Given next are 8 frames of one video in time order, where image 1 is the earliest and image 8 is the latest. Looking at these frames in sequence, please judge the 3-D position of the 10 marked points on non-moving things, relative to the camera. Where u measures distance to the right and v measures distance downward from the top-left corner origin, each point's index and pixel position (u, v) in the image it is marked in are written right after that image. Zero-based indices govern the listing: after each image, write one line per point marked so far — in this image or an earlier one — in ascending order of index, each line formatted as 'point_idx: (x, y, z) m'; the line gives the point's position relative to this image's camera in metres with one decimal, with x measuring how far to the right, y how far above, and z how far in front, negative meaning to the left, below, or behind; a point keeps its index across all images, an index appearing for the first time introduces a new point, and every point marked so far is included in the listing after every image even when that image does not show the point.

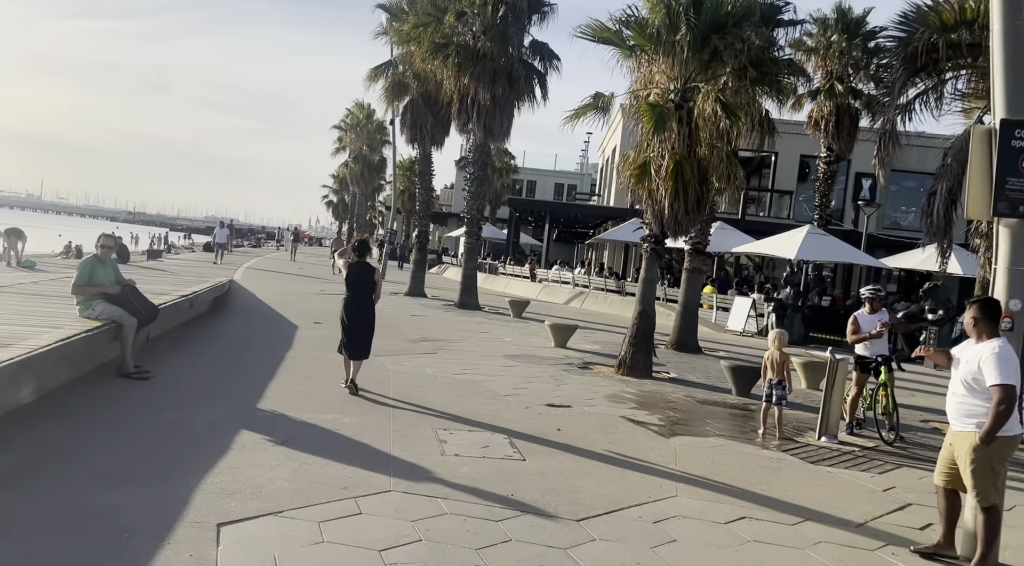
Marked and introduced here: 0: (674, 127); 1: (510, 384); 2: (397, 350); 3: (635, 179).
0: (+2.2, +2.1, +11.3) m
1: (0.0, -1.2, +10.0) m
2: (-1.7, -1.0, +12.0) m
3: (+1.7, +1.5, +11.6) m
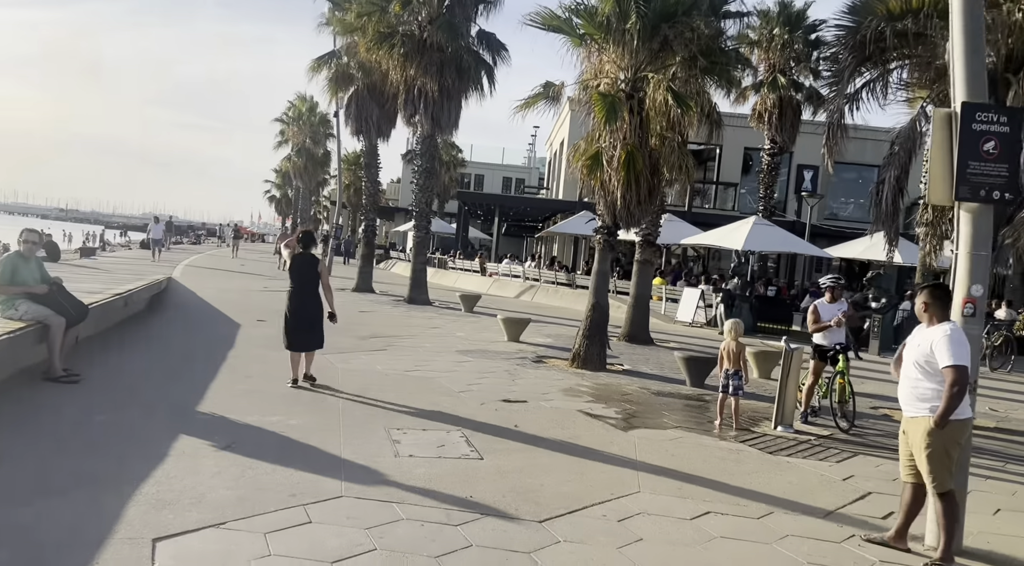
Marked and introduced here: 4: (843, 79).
0: (+1.6, +2.2, +11.2) m
1: (-0.6, -1.2, +9.8) m
2: (-2.4, -0.9, +11.7) m
3: (+1.0, +1.6, +11.5) m
4: (+4.1, +2.5, +10.3) m
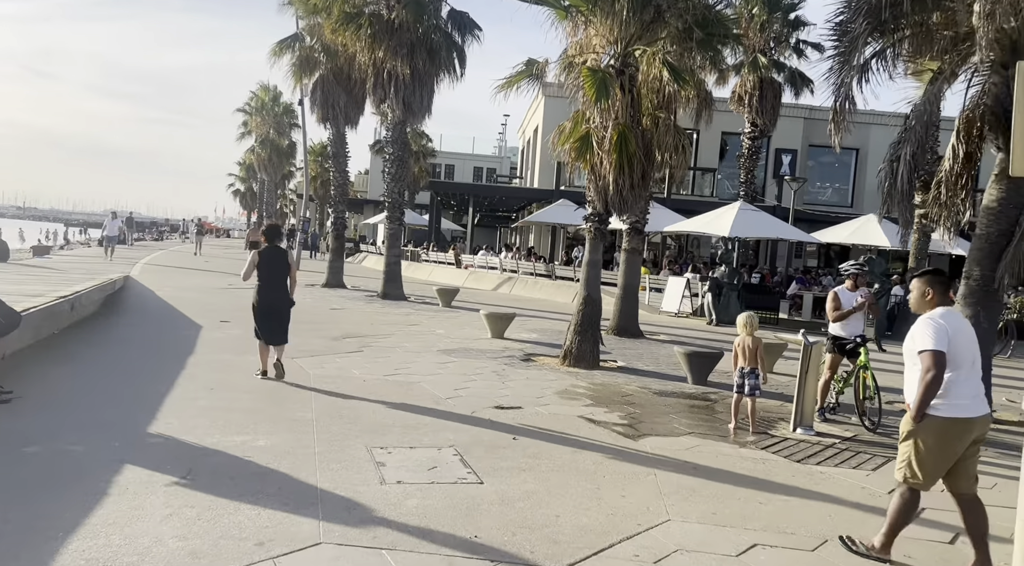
0: (+1.3, +2.3, +10.3) m
1: (-0.7, -1.1, +8.9) m
2: (-2.5, -0.9, +10.8) m
3: (+0.8, +1.7, +10.7) m
4: (+3.9, +2.7, +9.6) m
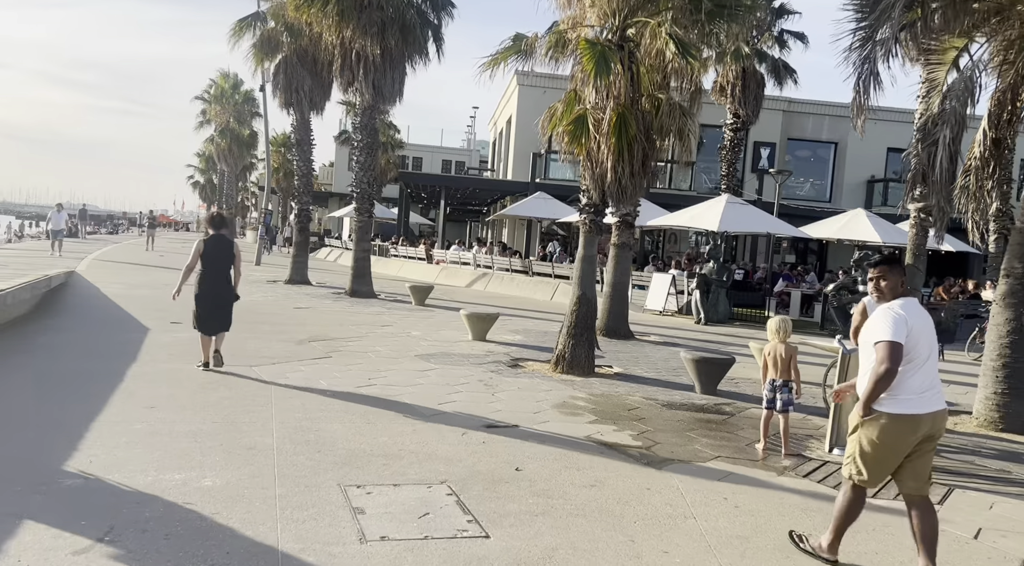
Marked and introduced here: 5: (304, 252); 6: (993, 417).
0: (+1.2, +2.4, +9.3) m
1: (-0.8, -1.1, +7.8) m
2: (-2.7, -0.8, +9.6) m
3: (+0.6, +1.7, +9.6) m
4: (+3.8, +2.7, +8.6) m
5: (-5.0, +0.7, +20.0) m
6: (+4.8, -1.3, +8.2) m
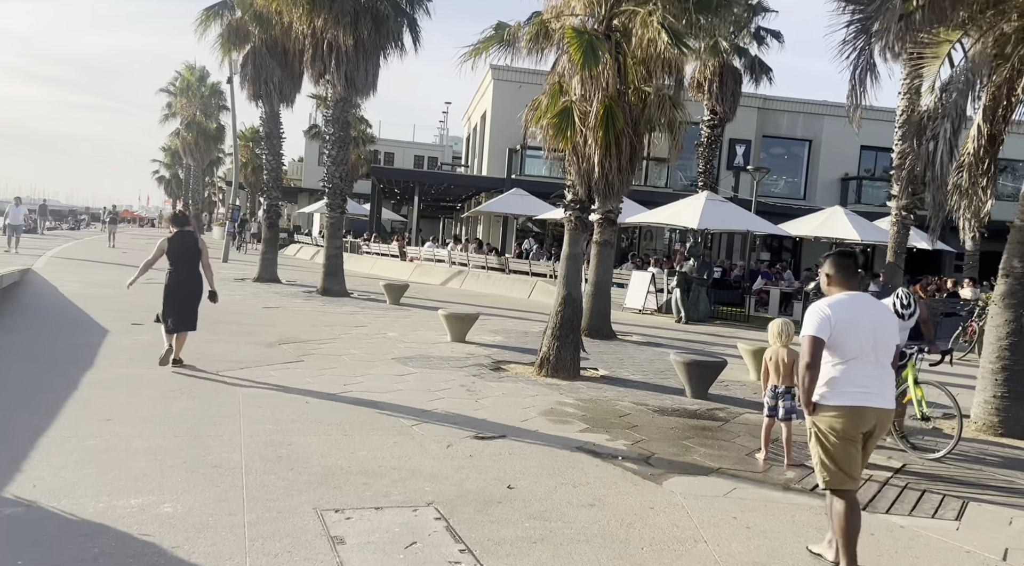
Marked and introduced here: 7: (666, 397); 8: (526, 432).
0: (+1.0, +2.4, +8.9) m
1: (-0.9, -1.1, +7.3) m
2: (-2.9, -0.8, +9.0) m
3: (+0.4, +1.7, +9.2) m
4: (+3.6, +2.7, +8.3) m
5: (-5.6, +0.8, +19.4) m
6: (+4.6, -1.3, +8.0) m
7: (+1.6, -1.2, +8.5) m
8: (+0.1, -1.2, +6.7) m
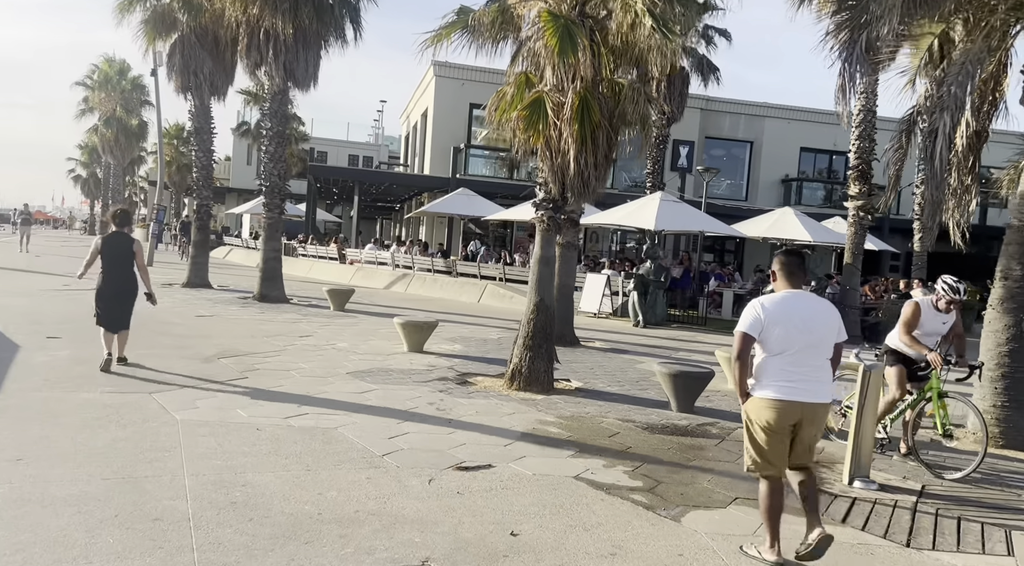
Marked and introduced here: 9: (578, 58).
0: (+0.7, +2.3, +8.2) m
1: (-1.0, -1.1, +6.5) m
2: (-3.2, -0.9, +8.0) m
3: (+0.1, +1.7, +8.4) m
4: (+3.3, +2.7, +7.8) m
5: (-6.7, +0.7, +18.1) m
6: (+4.4, -1.4, +7.6) m
7: (+1.3, -1.2, +7.9) m
8: (0.0, -1.3, +5.9) m
9: (+0.6, +2.2, +8.2) m
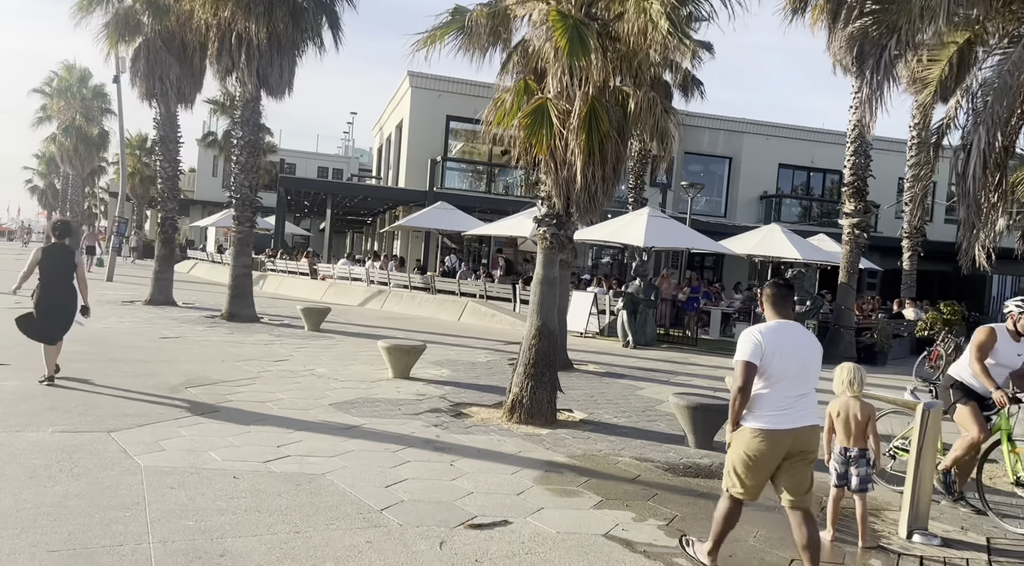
0: (+0.7, +2.1, +7.6) m
1: (-1.0, -1.3, +5.7) m
2: (-3.2, -1.1, +7.2) m
3: (+0.1, +1.4, +7.7) m
4: (+3.4, +2.5, +7.3) m
5: (-7.1, +0.3, +17.1) m
6: (+4.4, -1.6, +7.0) m
7: (+1.3, -1.4, +7.2) m
8: (+0.1, -1.4, +5.2) m
9: (+0.7, +2.0, +7.6) m
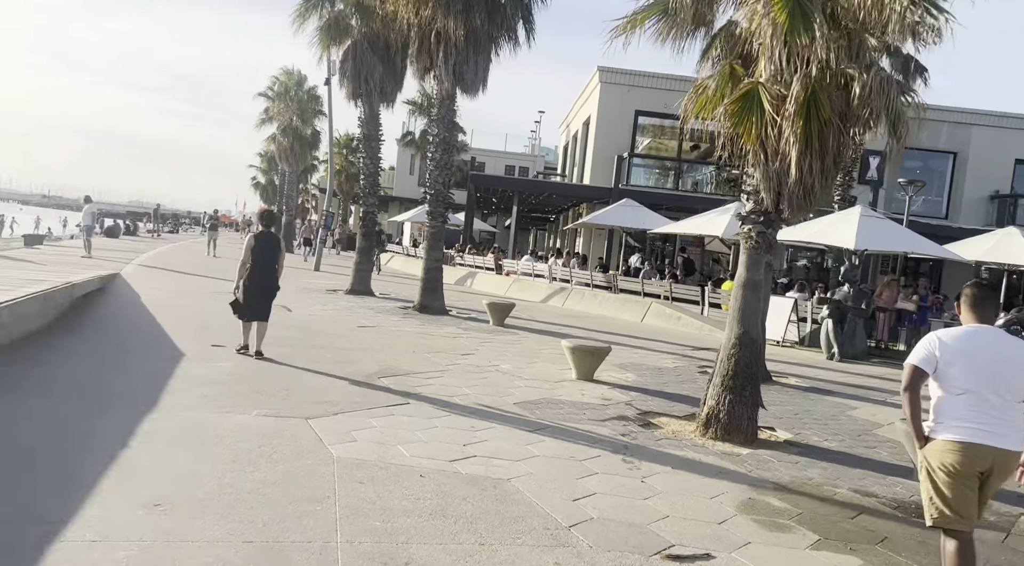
0: (+2.5, +2.1, +6.8) m
1: (+0.3, -1.3, +5.4) m
2: (-1.5, -1.0, +7.3) m
3: (+1.9, +1.4, +7.1) m
4: (+5.0, +2.3, +6.0) m
5: (-3.1, +0.5, +17.8) m
6: (+5.8, -1.7, +5.5) m
7: (+2.9, -1.5, +6.3) m
8: (+1.2, -1.5, +4.6) m
9: (+2.4, +1.9, +6.8) m
